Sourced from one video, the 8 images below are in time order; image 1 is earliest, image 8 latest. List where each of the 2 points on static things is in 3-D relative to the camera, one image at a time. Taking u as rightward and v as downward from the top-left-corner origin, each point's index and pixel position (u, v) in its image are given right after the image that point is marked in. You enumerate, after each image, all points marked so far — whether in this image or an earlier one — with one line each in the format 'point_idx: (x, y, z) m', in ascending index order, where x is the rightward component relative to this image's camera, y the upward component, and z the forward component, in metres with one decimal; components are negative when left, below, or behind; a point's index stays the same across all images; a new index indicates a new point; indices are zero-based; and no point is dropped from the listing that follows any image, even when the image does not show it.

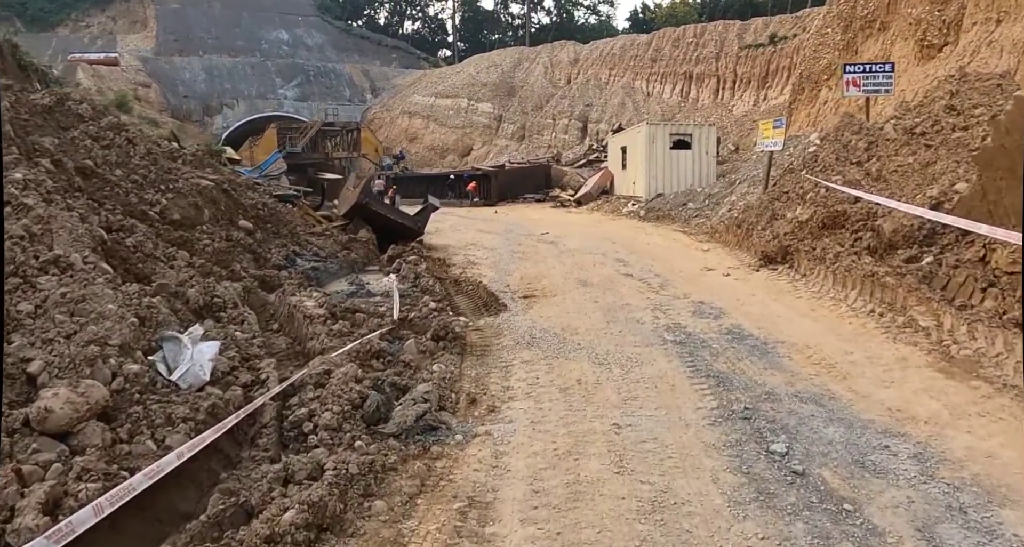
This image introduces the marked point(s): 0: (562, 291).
0: (+0.7, -0.2, +10.5) m
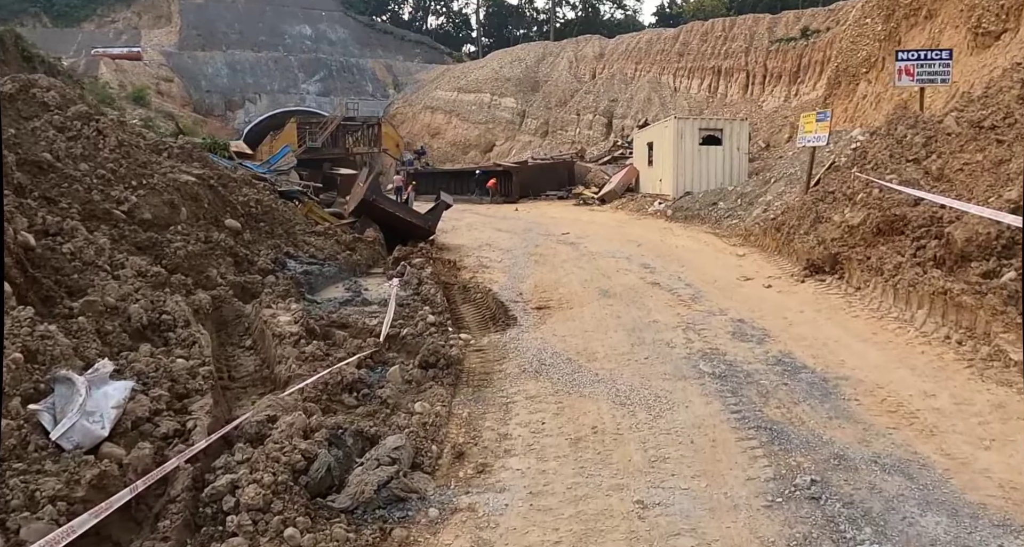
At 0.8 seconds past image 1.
0: (+0.9, -0.3, +9.4) m
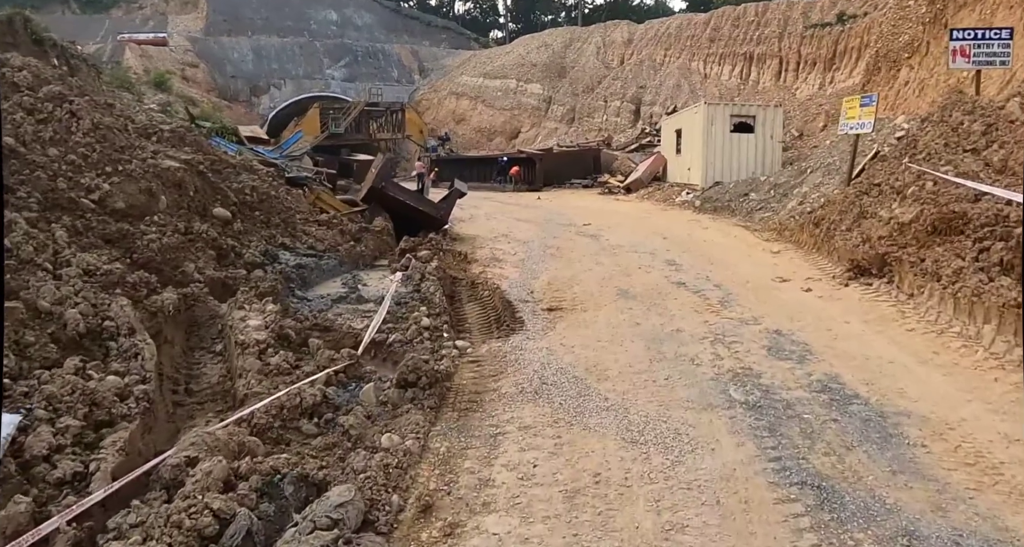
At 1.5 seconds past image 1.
0: (+1.0, -0.3, +8.5) m
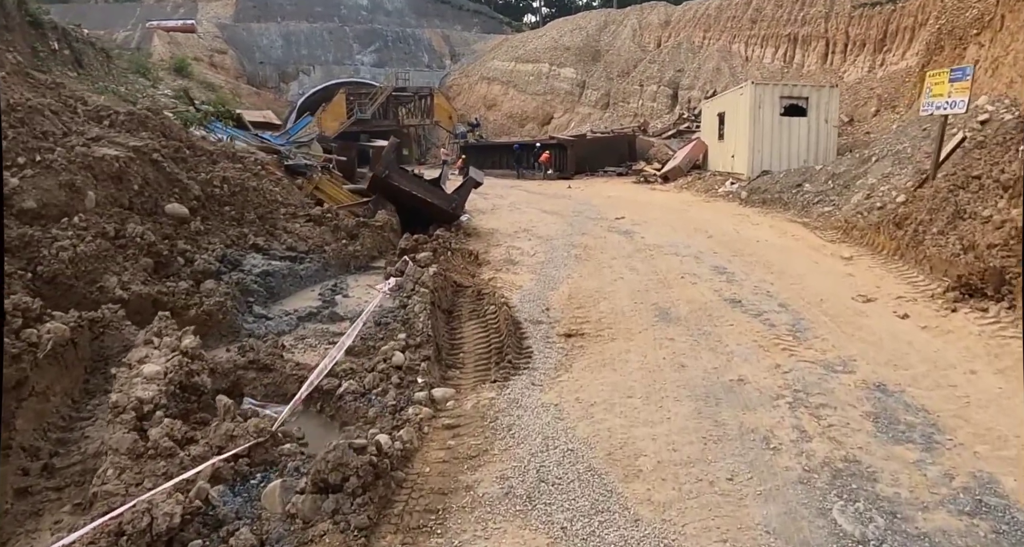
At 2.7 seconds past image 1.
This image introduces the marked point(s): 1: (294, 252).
0: (+1.0, -0.5, +6.7) m
1: (-3.0, +0.3, +9.4) m
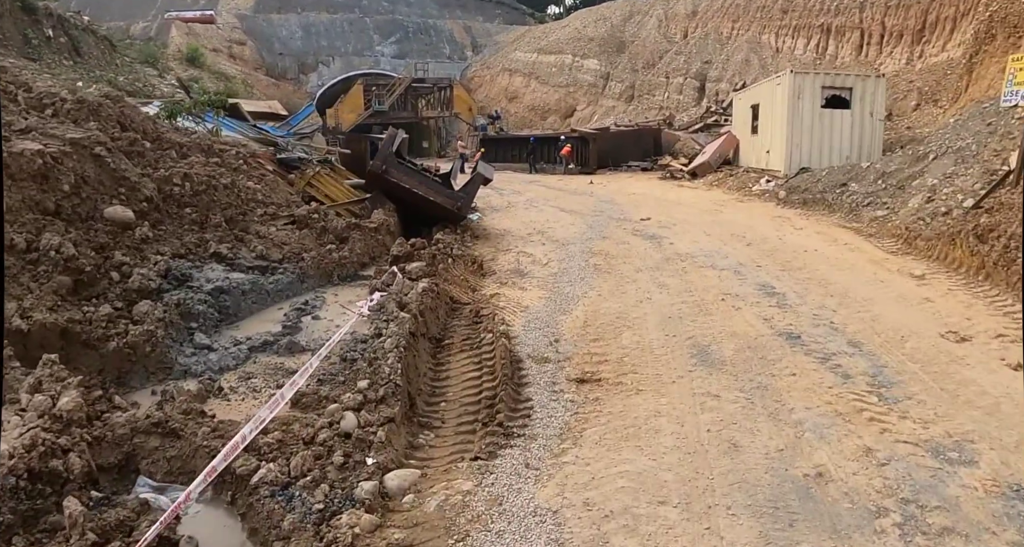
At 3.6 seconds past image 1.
0: (+1.0, -0.7, +5.3) m
1: (-2.9, +0.1, +8.1) m
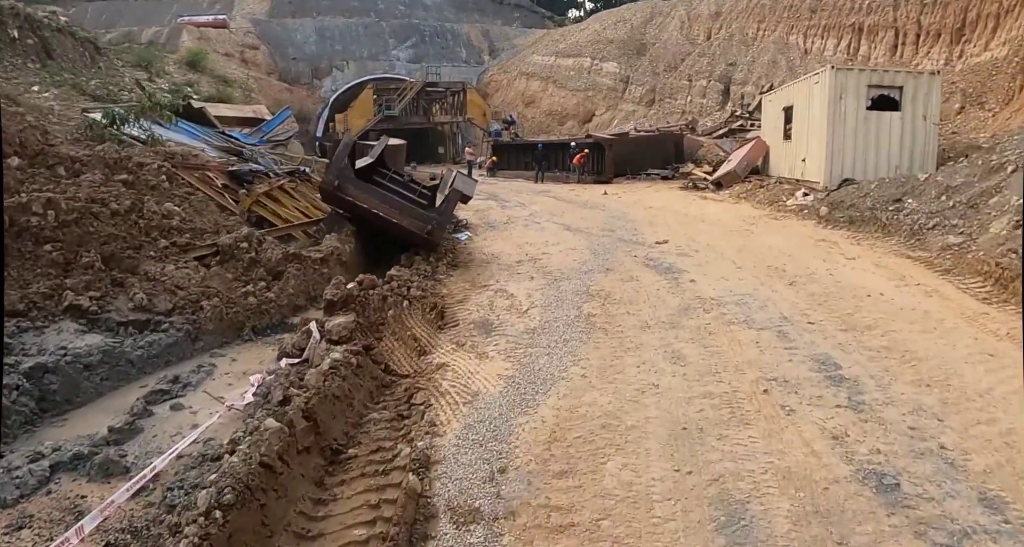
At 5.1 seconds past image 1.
0: (+0.6, -1.2, +3.2) m
1: (-3.2, -0.4, +6.1) m
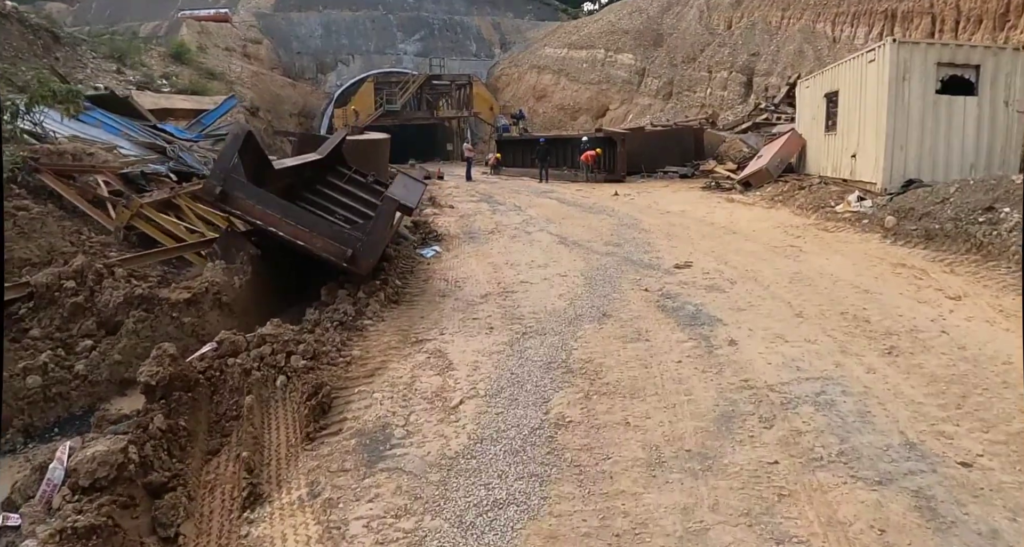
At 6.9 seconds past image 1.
0: (0.0, -1.6, +0.6) m
1: (-3.7, -0.8, +3.6) m
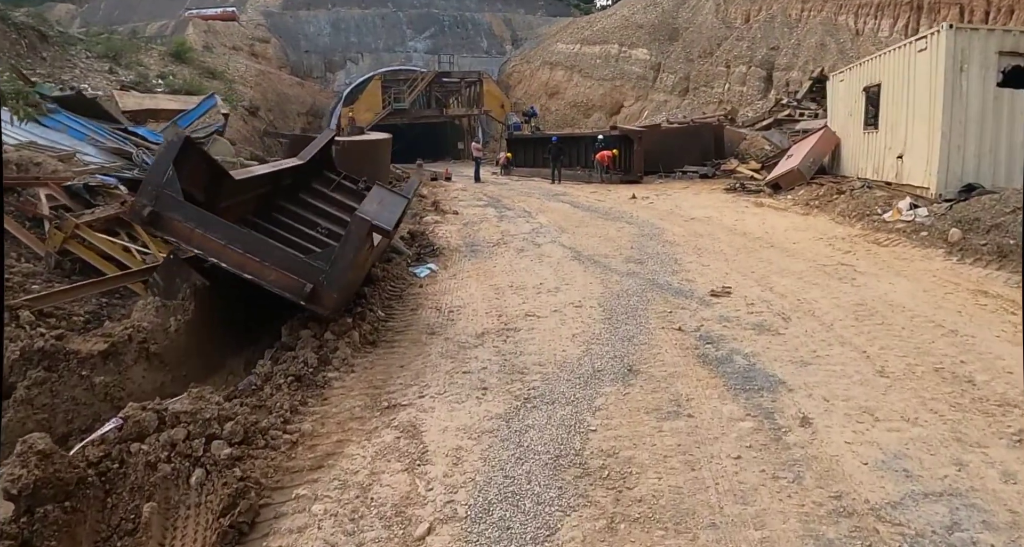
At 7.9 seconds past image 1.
0: (-0.1, -1.9, -0.6) m
1: (-3.8, -1.1, +2.4) m
